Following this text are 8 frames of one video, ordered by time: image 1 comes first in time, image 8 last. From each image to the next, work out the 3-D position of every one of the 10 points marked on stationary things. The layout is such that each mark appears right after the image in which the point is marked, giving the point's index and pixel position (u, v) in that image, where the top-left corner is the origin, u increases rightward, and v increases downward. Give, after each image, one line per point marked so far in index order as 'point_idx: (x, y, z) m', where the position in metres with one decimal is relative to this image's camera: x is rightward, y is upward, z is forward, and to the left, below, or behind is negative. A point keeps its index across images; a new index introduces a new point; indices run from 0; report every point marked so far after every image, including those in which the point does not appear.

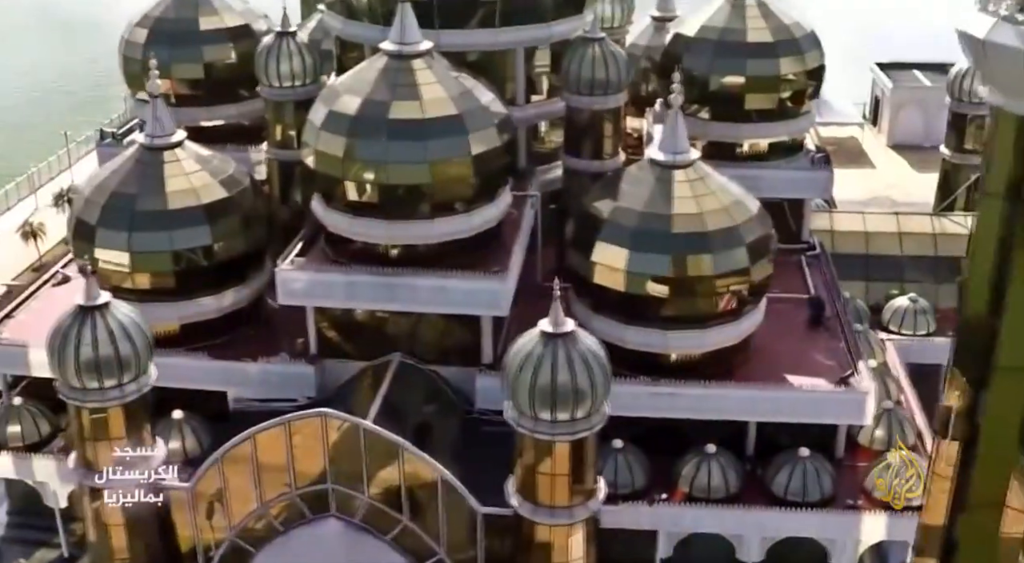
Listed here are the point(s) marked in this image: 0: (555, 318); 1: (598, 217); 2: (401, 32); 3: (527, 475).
0: (+0.5, -0.4, +15.4) m
1: (+1.3, +1.0, +19.8) m
2: (-1.6, +3.7, +19.6) m
3: (+0.3, -2.4, +16.2) m
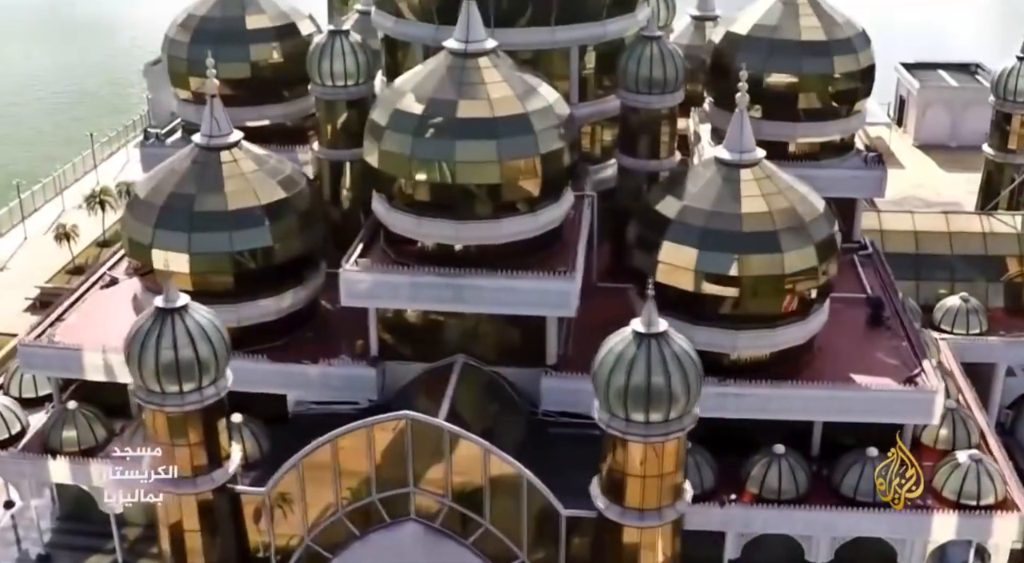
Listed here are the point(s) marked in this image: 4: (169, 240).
0: (+1.6, -0.4, +15.3) m
1: (+2.3, +1.0, +19.6) m
2: (-0.7, +3.7, +19.4) m
3: (+1.4, -2.4, +16.1) m
4: (-5.2, +0.6, +20.1) m
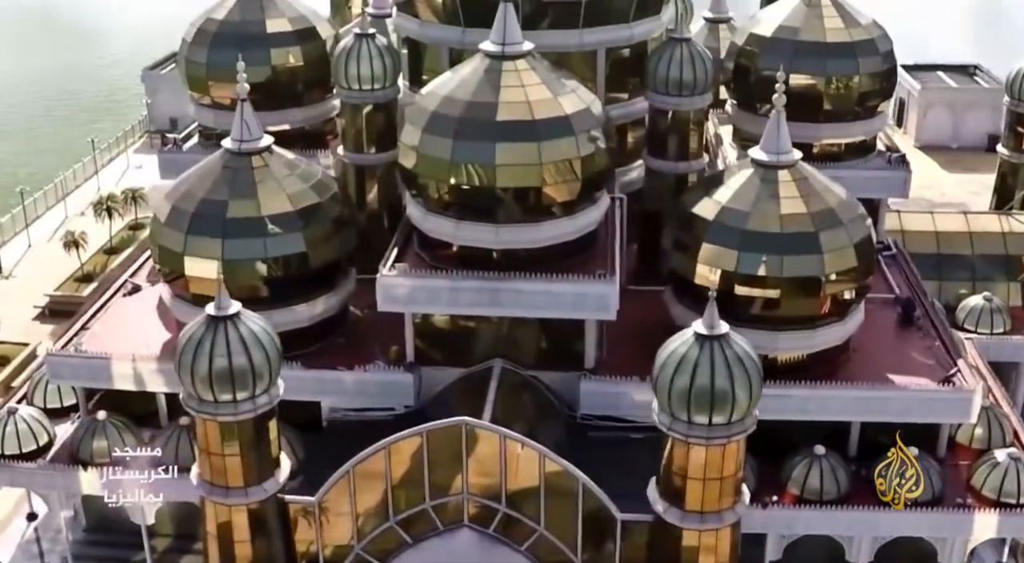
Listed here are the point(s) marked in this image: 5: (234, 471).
0: (+2.3, -0.4, +15.2) m
1: (+2.8, +0.9, +19.6) m
2: (-0.1, +3.6, +19.3) m
3: (+2.1, -2.4, +16.0) m
4: (-4.6, +0.5, +19.8) m
5: (-3.4, -2.4, +16.4) m
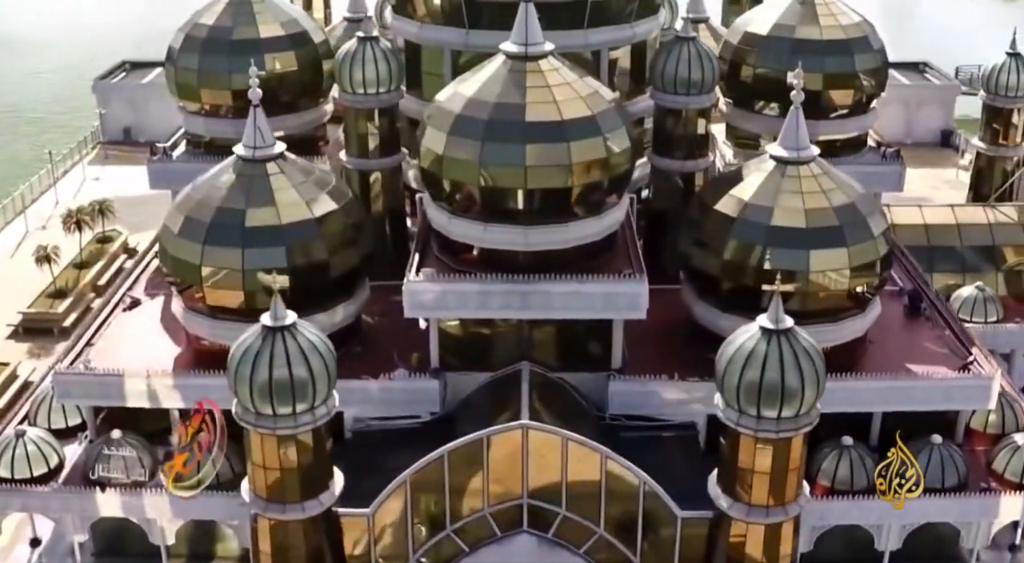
0: (+3.1, -0.4, +15.3) m
1: (+3.2, +1.0, +19.7) m
2: (+0.2, +3.6, +19.2) m
3: (+2.8, -2.3, +16.1) m
4: (-4.3, +0.4, +19.3) m
5: (-2.7, -2.5, +16.0) m
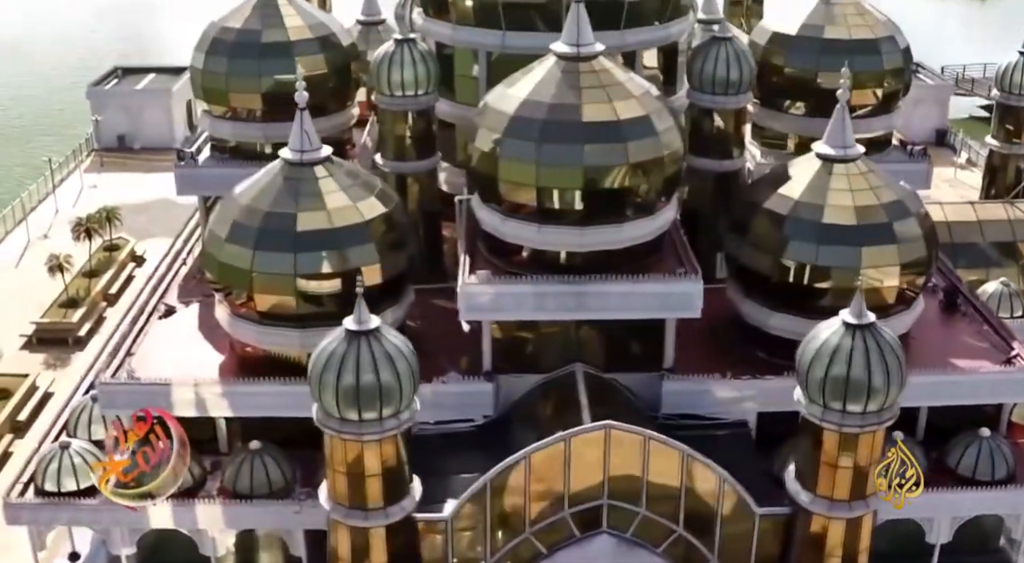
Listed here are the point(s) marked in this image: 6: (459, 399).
0: (+4.0, -0.3, +15.4) m
1: (+3.9, +1.0, +19.8) m
2: (+0.9, +3.6, +19.2) m
3: (+3.8, -2.3, +16.1) m
4: (-3.5, +0.3, +19.1) m
5: (-1.7, -2.5, +15.8) m
6: (-0.8, -1.7, +19.6) m
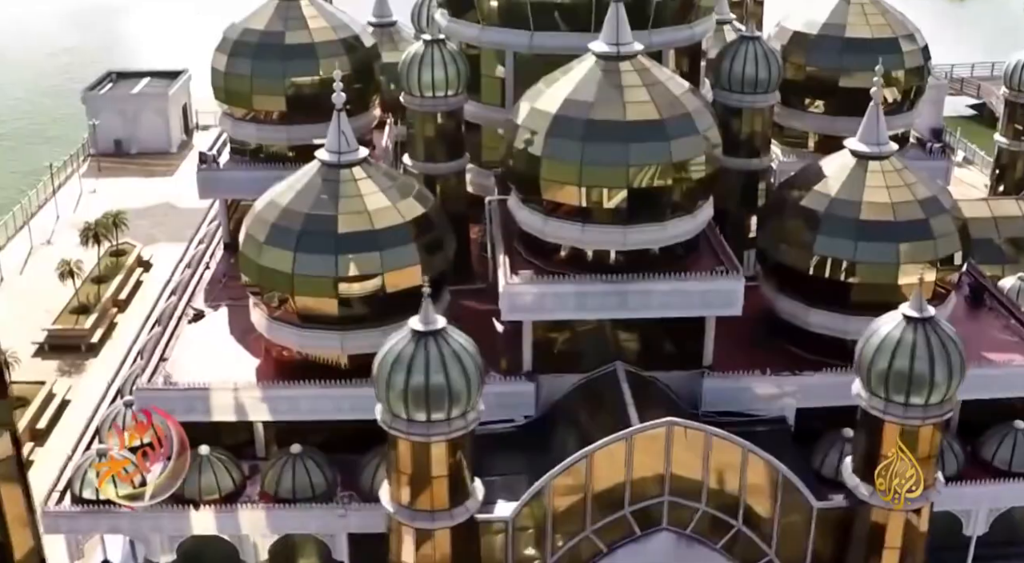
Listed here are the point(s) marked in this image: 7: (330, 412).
0: (+4.8, -0.3, +15.5) m
1: (+4.5, +1.1, +20.0) m
2: (+1.5, +3.6, +19.2) m
3: (+4.5, -2.2, +16.3) m
4: (-2.8, +0.3, +18.9) m
5: (-0.9, -2.5, +15.8) m
6: (-0.2, -1.7, +19.6) m
7: (-2.7, -1.9, +19.6) m
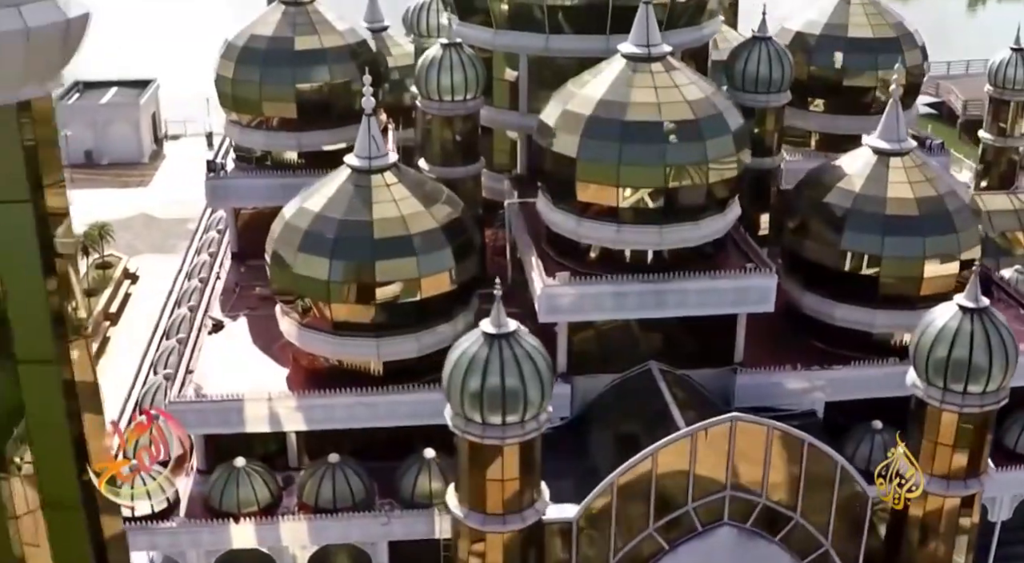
0: (+5.6, -0.2, +15.9) m
1: (+5.0, +1.1, +20.3) m
2: (+1.9, +3.6, +19.3) m
3: (+5.3, -2.1, +16.6) m
4: (-2.3, +0.2, +18.7) m
5: (-0.1, -2.5, +15.7) m
6: (+0.4, -1.8, +19.6) m
7: (-2.1, -2.0, +19.4) m
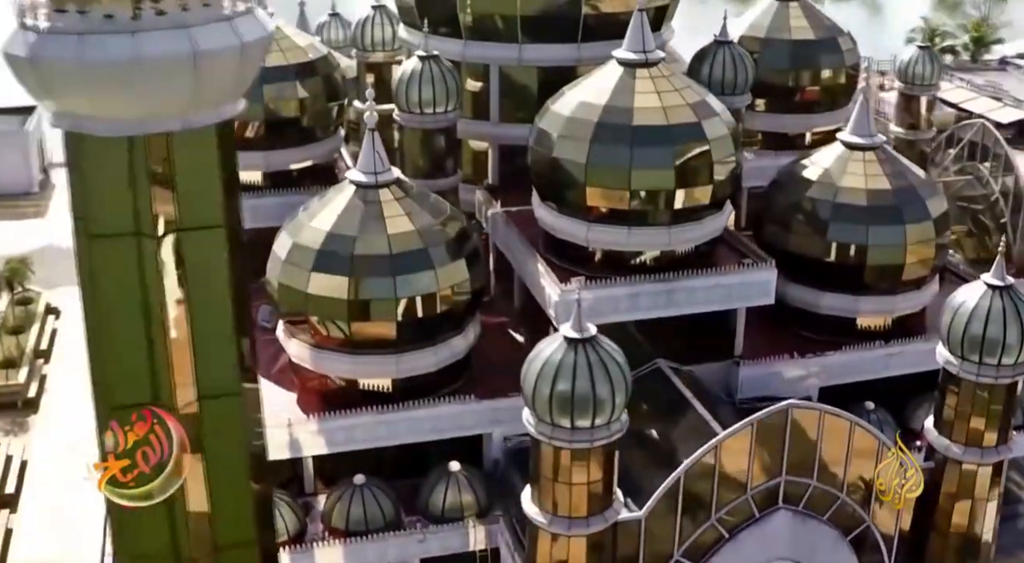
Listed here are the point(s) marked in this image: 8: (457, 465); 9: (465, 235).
0: (+6.3, +0.1, +16.9) m
1: (+4.9, +1.3, +21.2) m
2: (+1.9, +3.6, +19.7) m
3: (+6.0, -1.9, +17.5) m
4: (-2.0, -0.1, +18.5) m
5: (+0.9, -2.6, +15.8) m
6: (+0.6, -1.9, +19.7) m
7: (-1.8, -2.3, +19.1) m
8: (-0.7, -2.6, +19.0) m
9: (-0.7, +0.7, +19.7) m
